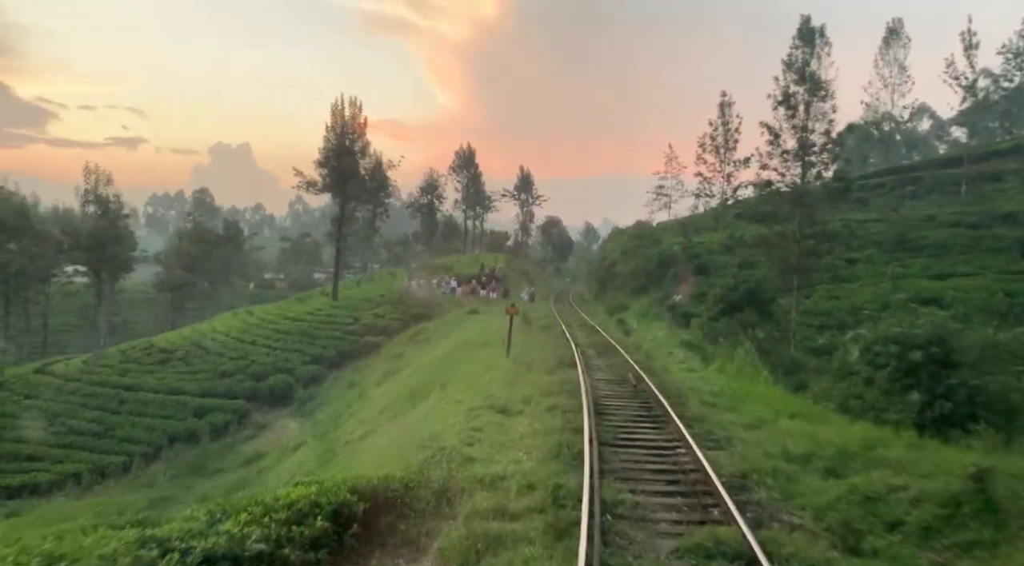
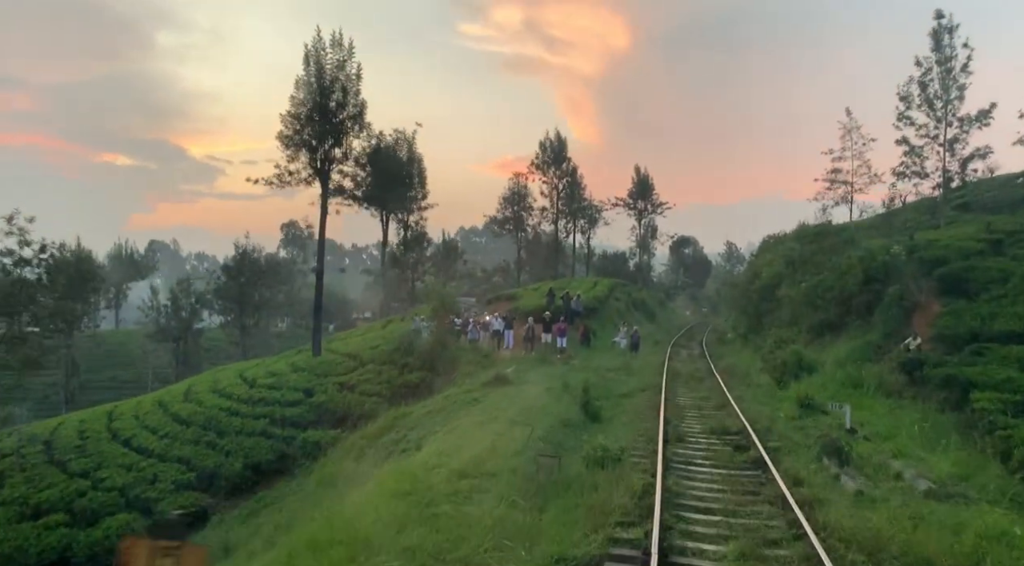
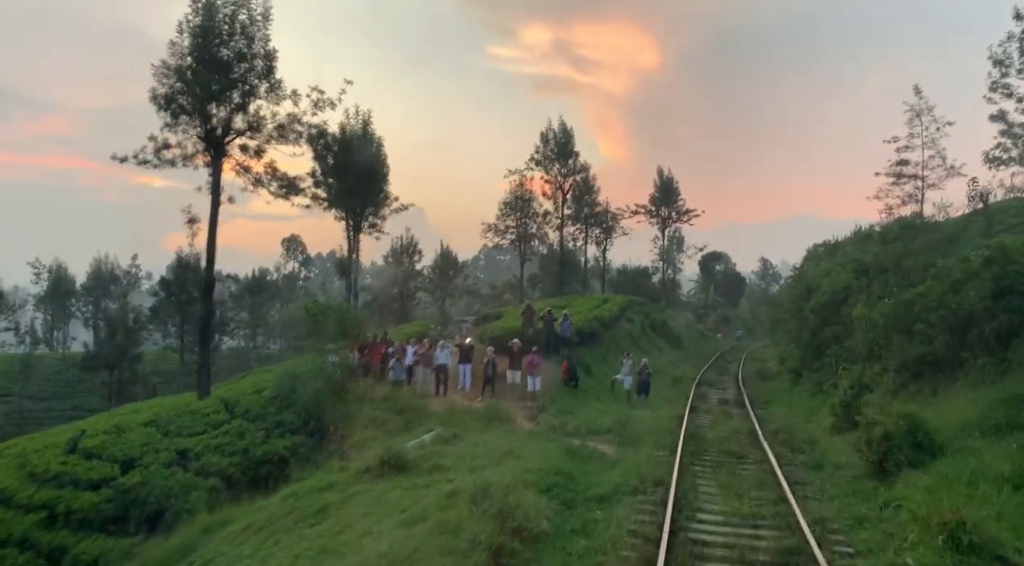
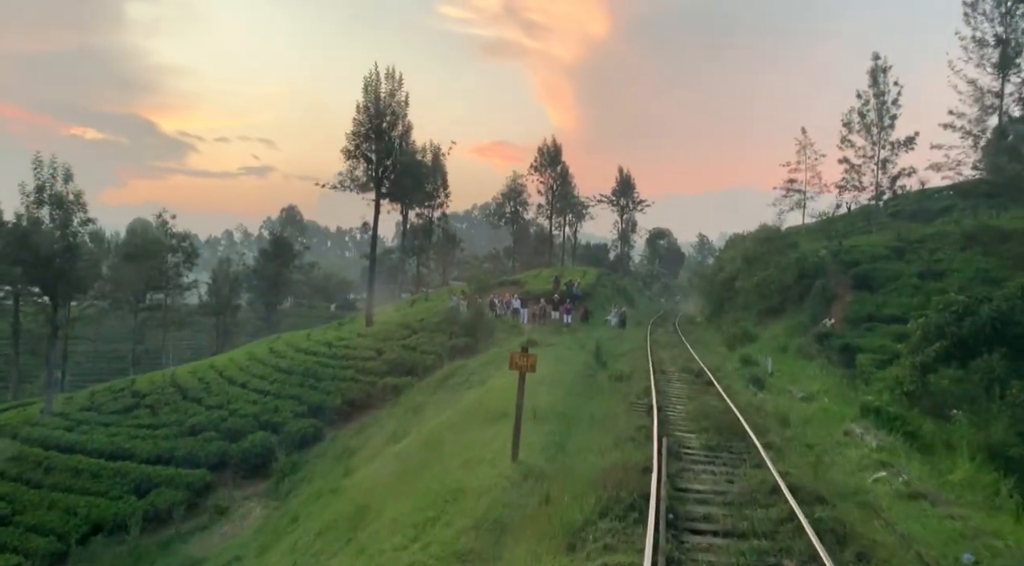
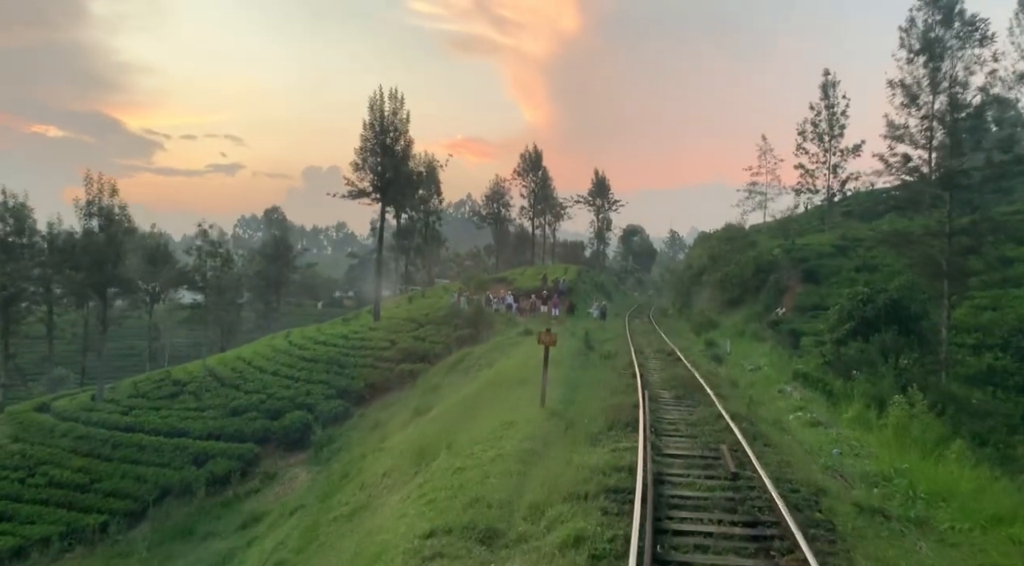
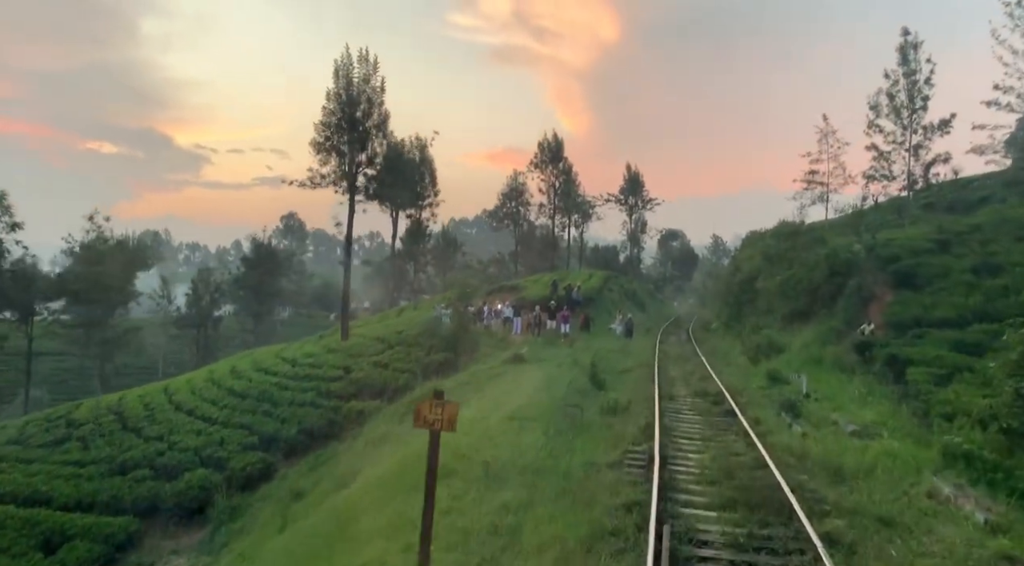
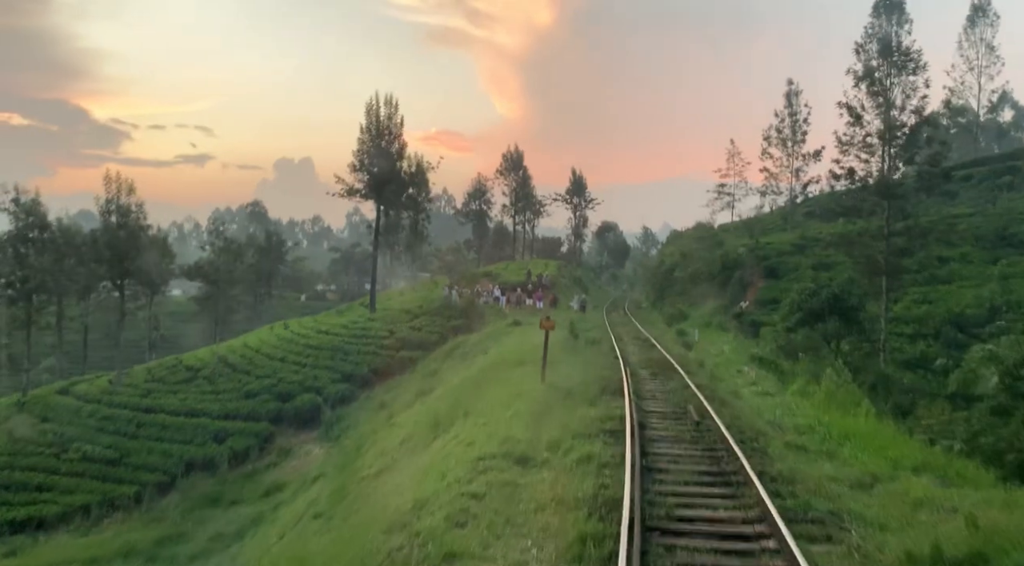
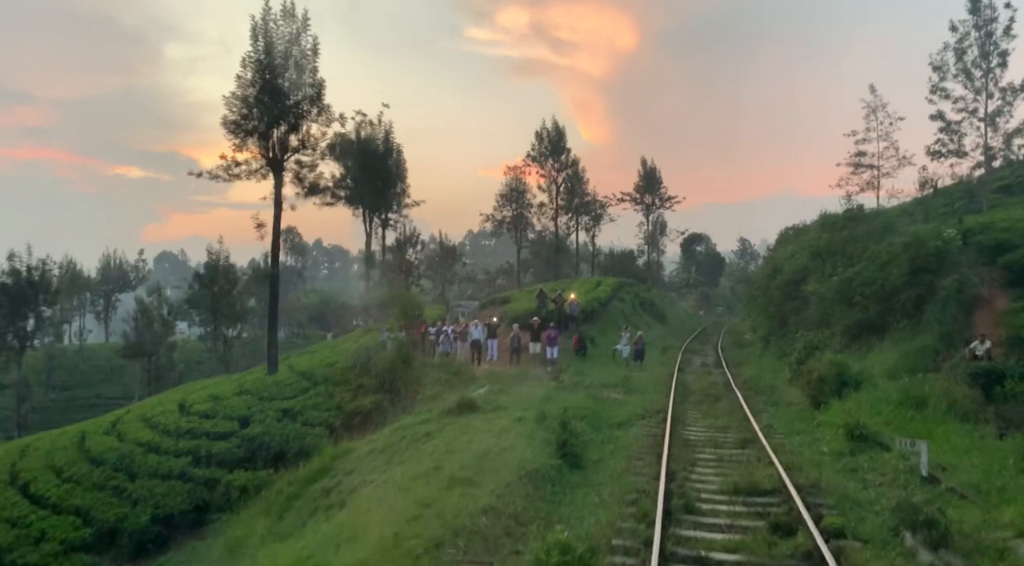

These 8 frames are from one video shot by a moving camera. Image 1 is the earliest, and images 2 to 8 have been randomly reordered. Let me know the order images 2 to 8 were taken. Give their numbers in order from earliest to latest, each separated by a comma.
7, 5, 4, 6, 2, 8, 3
